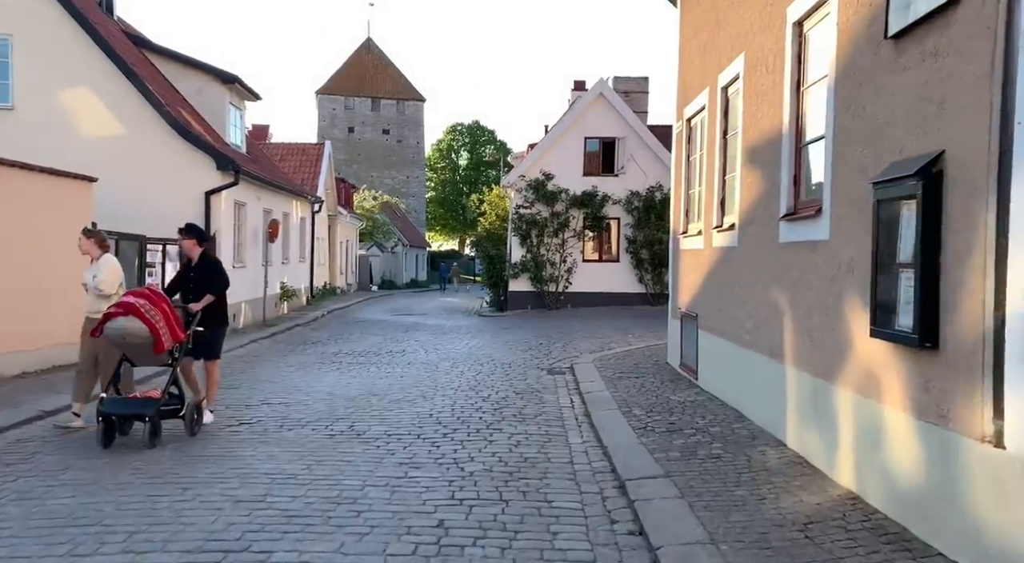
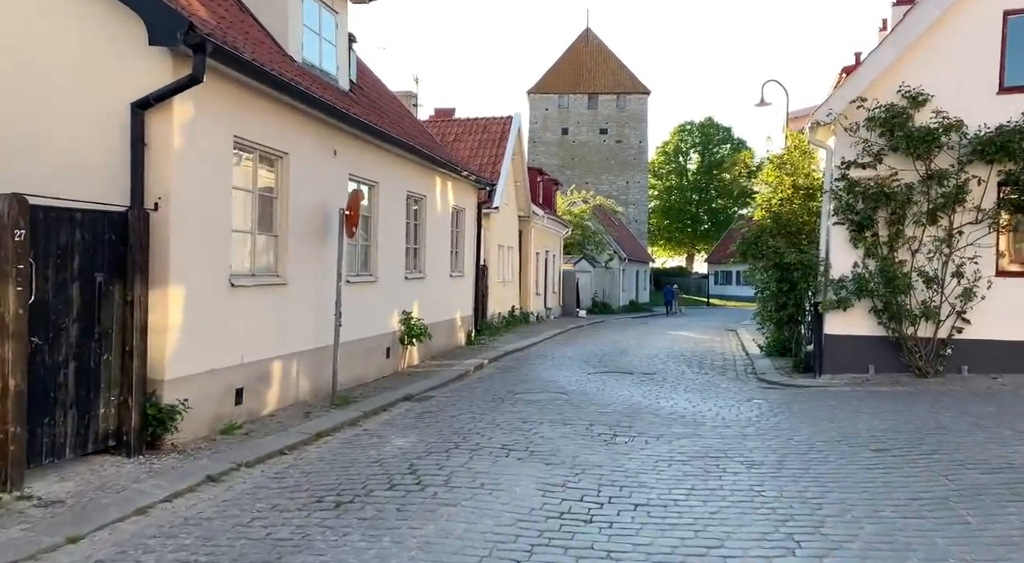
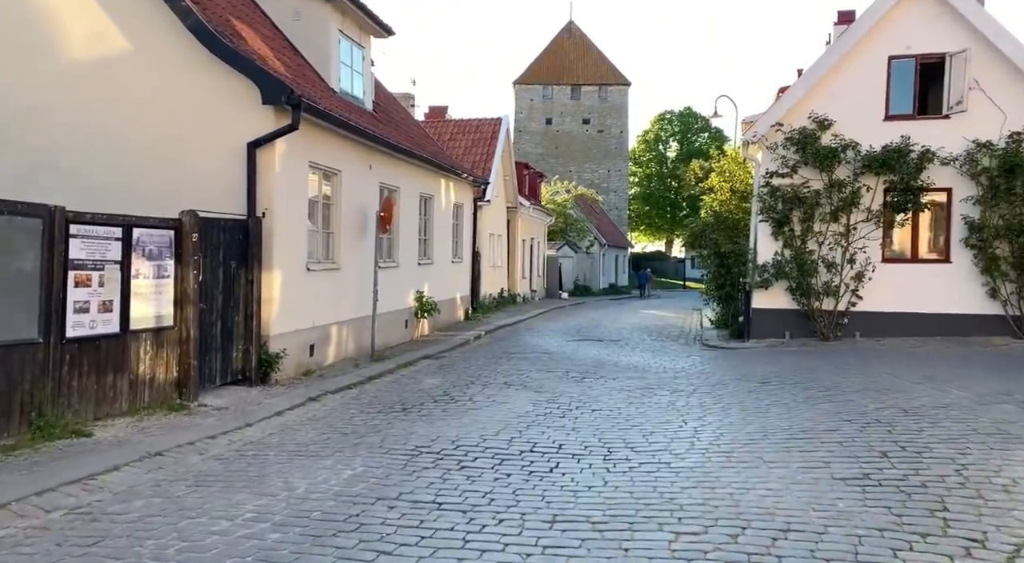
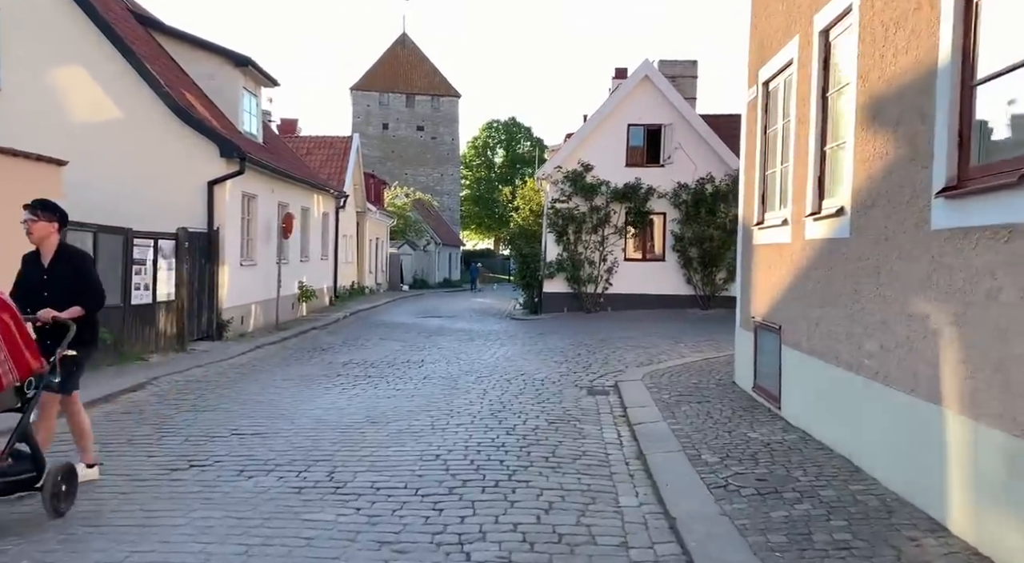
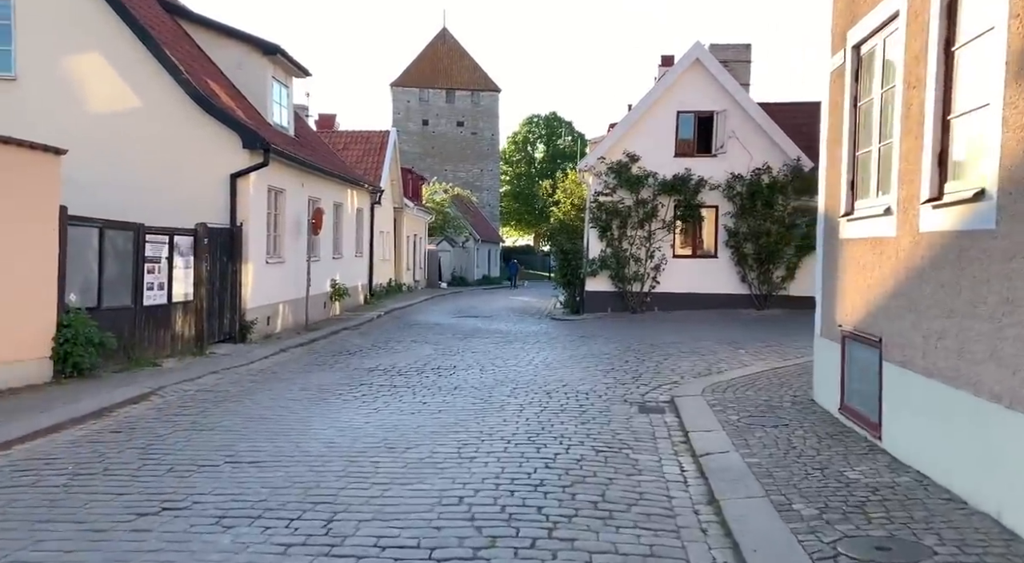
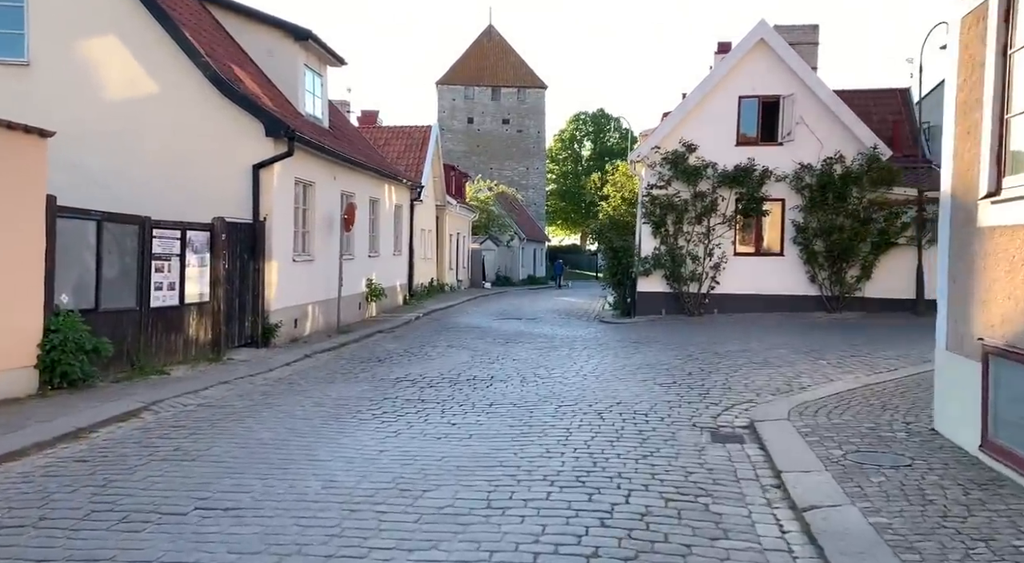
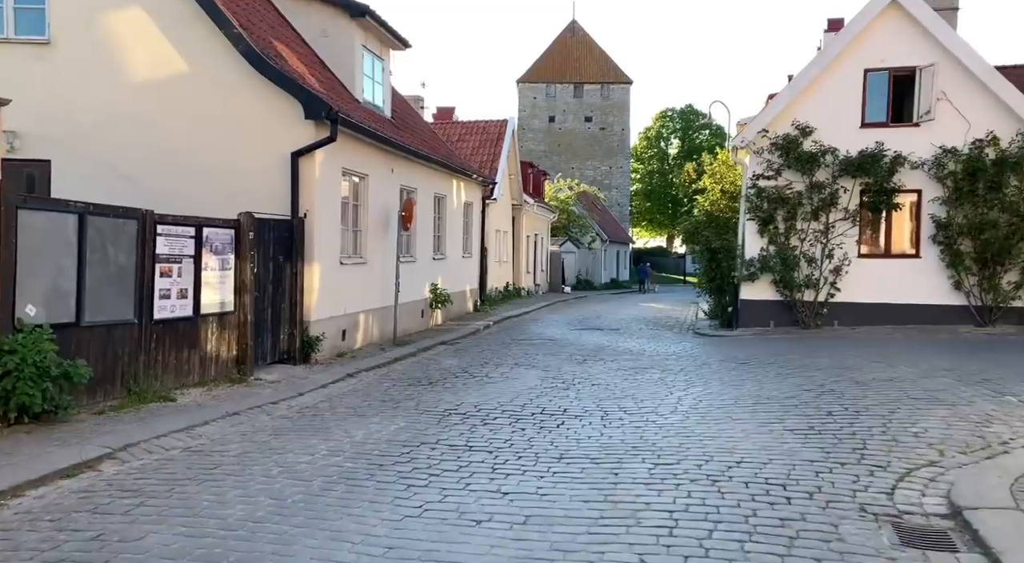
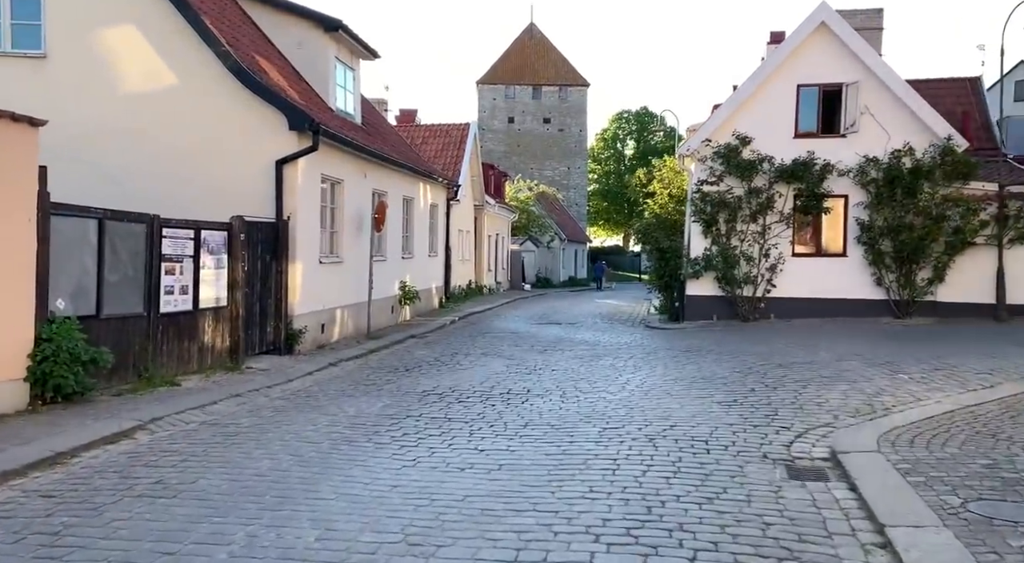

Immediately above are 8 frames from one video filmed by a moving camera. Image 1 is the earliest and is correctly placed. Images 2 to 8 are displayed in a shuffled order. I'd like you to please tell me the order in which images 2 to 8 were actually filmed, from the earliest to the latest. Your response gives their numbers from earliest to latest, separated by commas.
4, 5, 6, 8, 7, 3, 2
